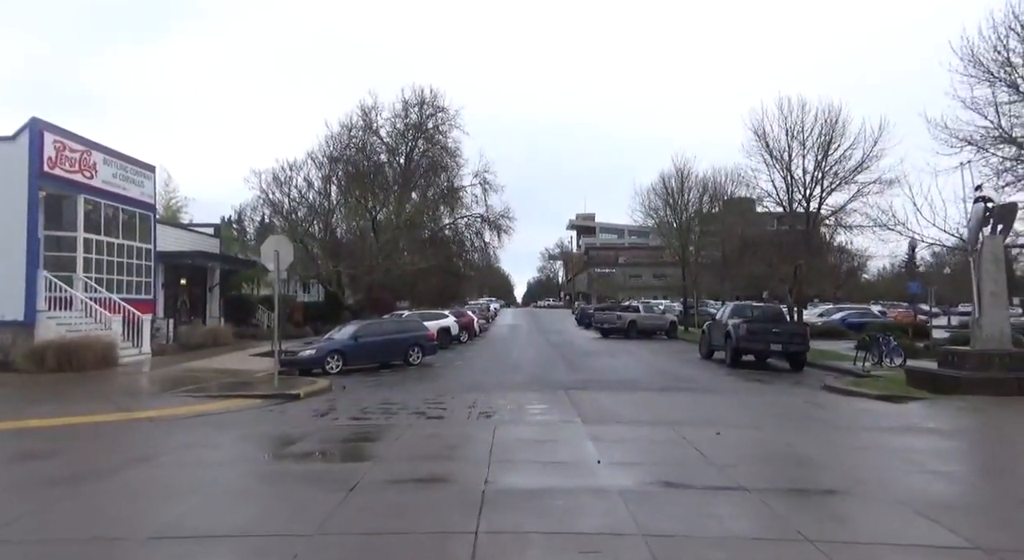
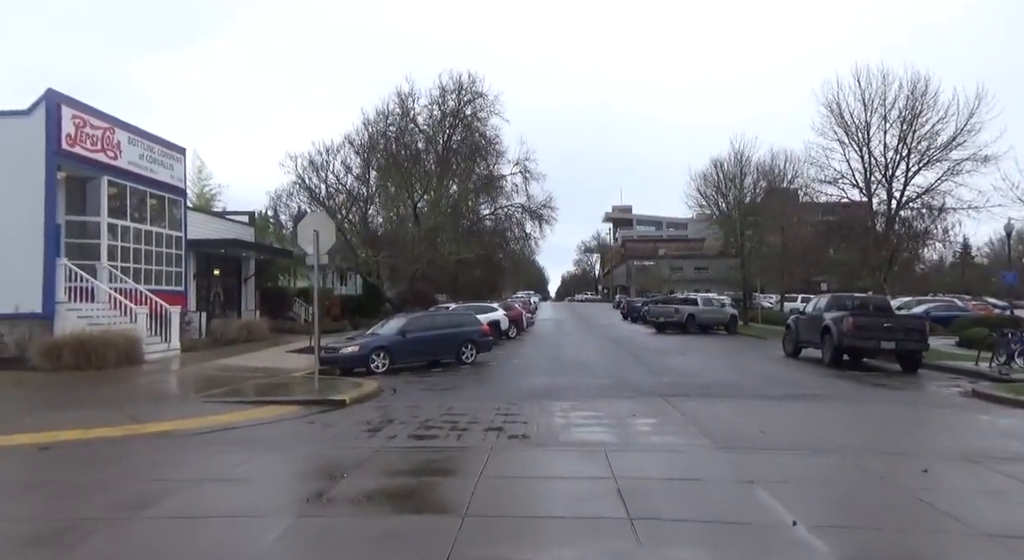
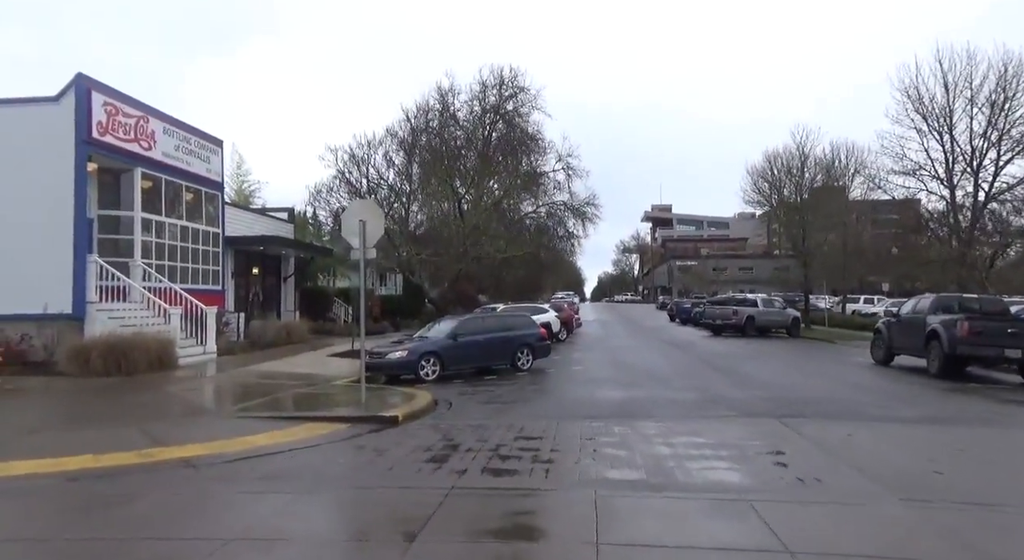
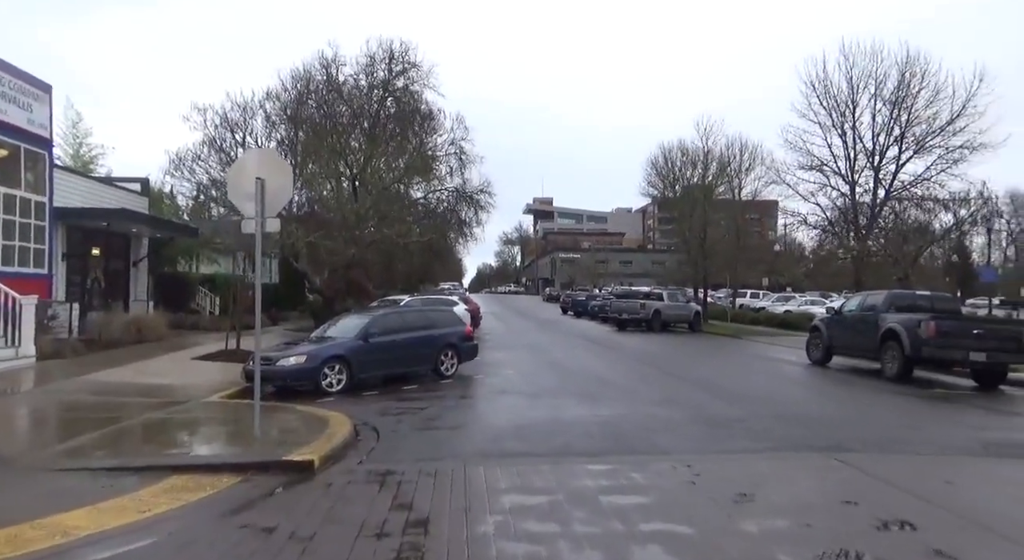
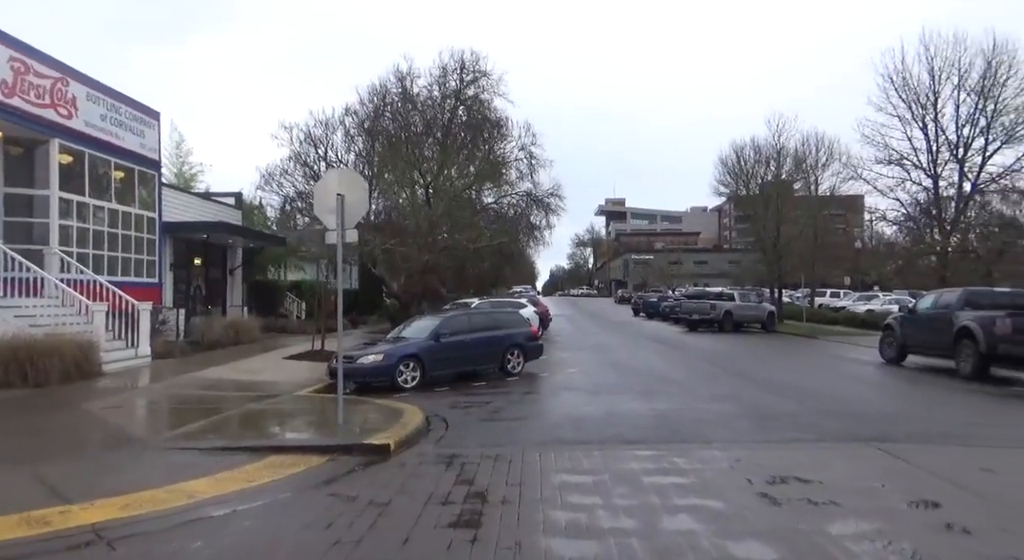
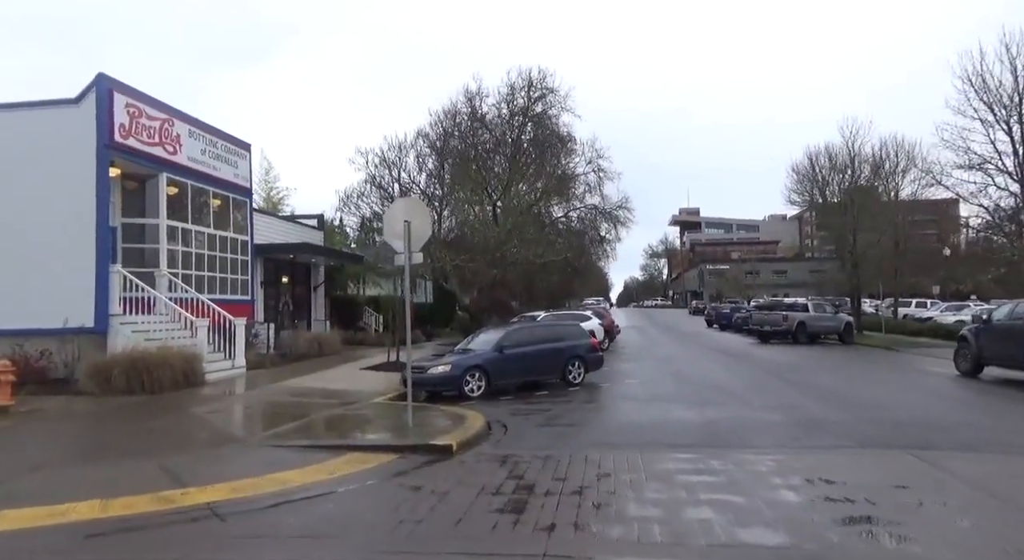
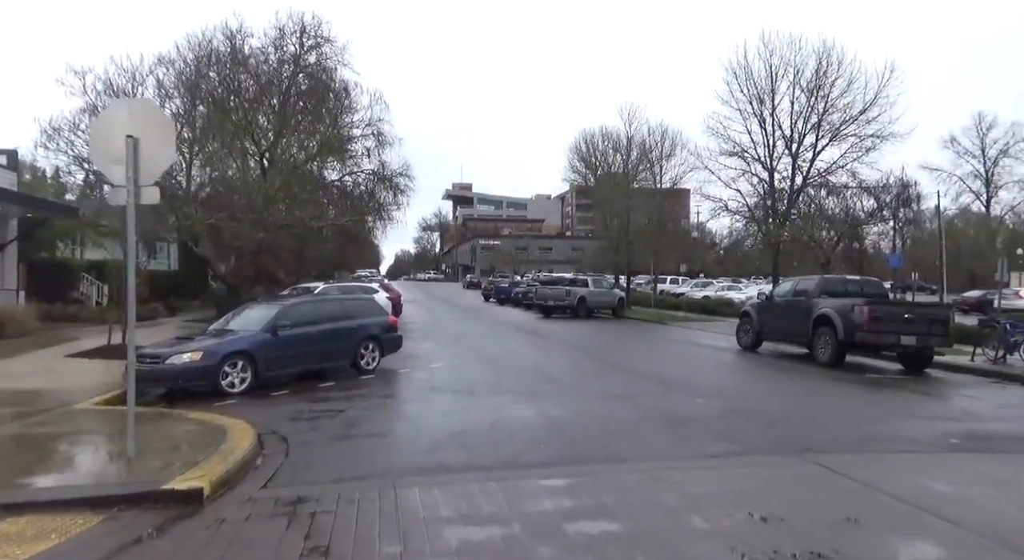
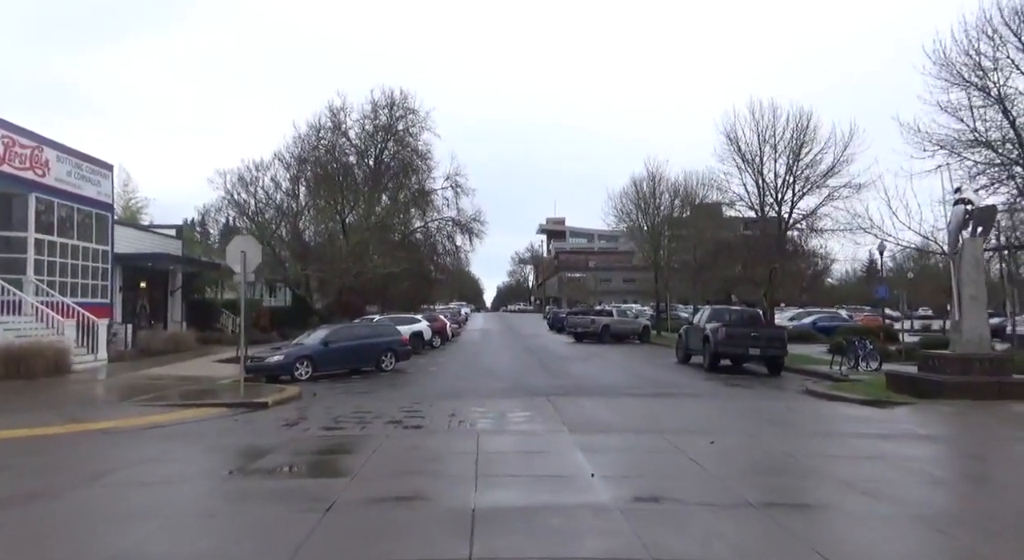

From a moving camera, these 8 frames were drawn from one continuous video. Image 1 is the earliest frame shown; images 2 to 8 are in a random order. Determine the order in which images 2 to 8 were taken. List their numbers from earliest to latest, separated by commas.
8, 2, 3, 6, 5, 4, 7
